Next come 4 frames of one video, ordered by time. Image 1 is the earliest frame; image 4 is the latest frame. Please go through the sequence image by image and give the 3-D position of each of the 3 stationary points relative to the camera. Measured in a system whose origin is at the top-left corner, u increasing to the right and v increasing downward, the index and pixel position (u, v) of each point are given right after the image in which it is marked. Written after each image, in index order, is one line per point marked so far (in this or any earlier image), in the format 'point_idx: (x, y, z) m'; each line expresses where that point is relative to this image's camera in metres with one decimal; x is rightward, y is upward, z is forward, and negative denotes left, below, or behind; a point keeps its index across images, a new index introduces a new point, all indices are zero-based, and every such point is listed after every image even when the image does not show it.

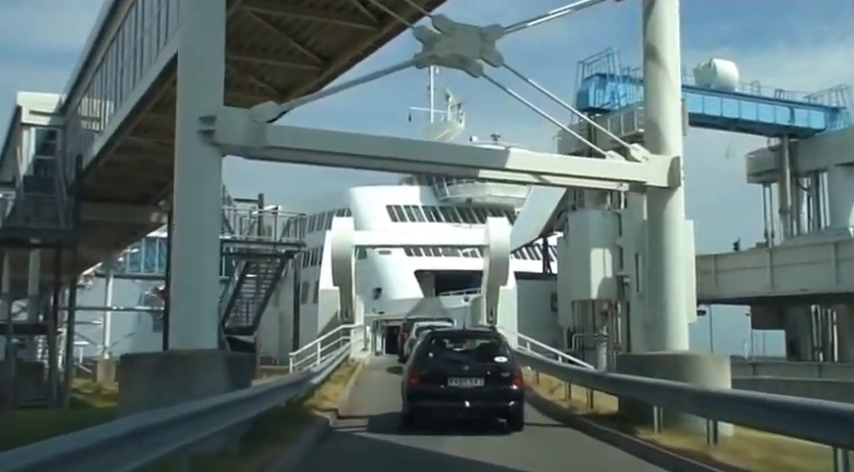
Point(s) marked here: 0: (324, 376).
0: (-2.1, -2.7, +16.4) m
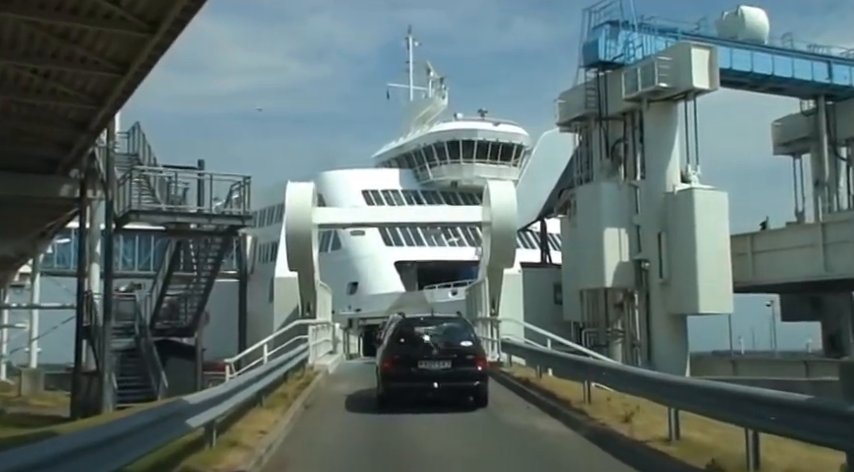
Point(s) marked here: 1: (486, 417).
0: (-2.3, -1.9, +9.9) m
1: (+0.8, -2.6, +11.5) m
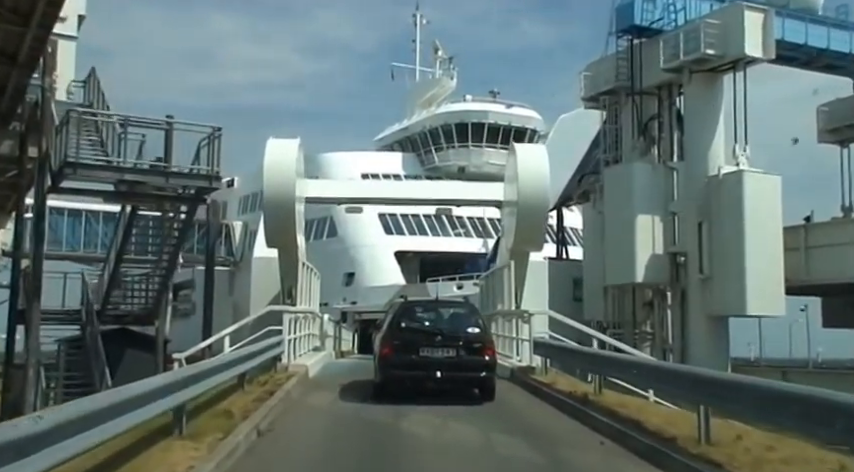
0: (-2.1, -1.2, +5.6) m
1: (+1.0, -2.0, +7.3) m
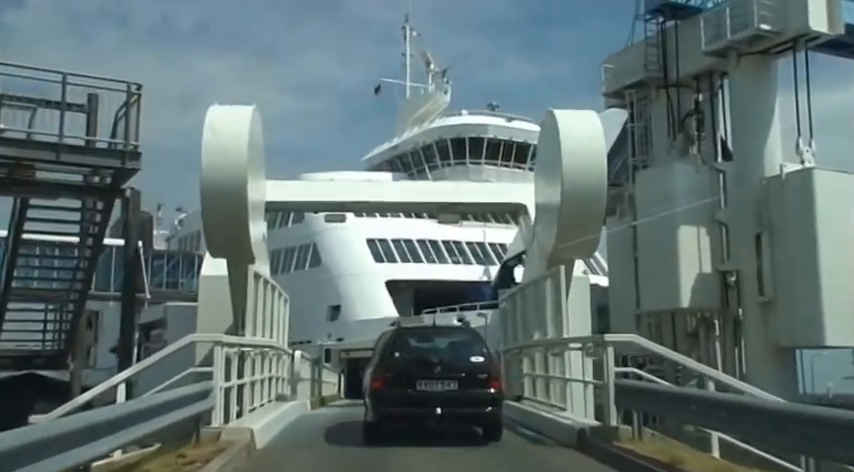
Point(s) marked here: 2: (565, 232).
0: (-1.8, -0.7, +0.3) m
1: (+1.3, -1.5, +2.0) m
2: (+2.3, +0.2, +13.0) m
